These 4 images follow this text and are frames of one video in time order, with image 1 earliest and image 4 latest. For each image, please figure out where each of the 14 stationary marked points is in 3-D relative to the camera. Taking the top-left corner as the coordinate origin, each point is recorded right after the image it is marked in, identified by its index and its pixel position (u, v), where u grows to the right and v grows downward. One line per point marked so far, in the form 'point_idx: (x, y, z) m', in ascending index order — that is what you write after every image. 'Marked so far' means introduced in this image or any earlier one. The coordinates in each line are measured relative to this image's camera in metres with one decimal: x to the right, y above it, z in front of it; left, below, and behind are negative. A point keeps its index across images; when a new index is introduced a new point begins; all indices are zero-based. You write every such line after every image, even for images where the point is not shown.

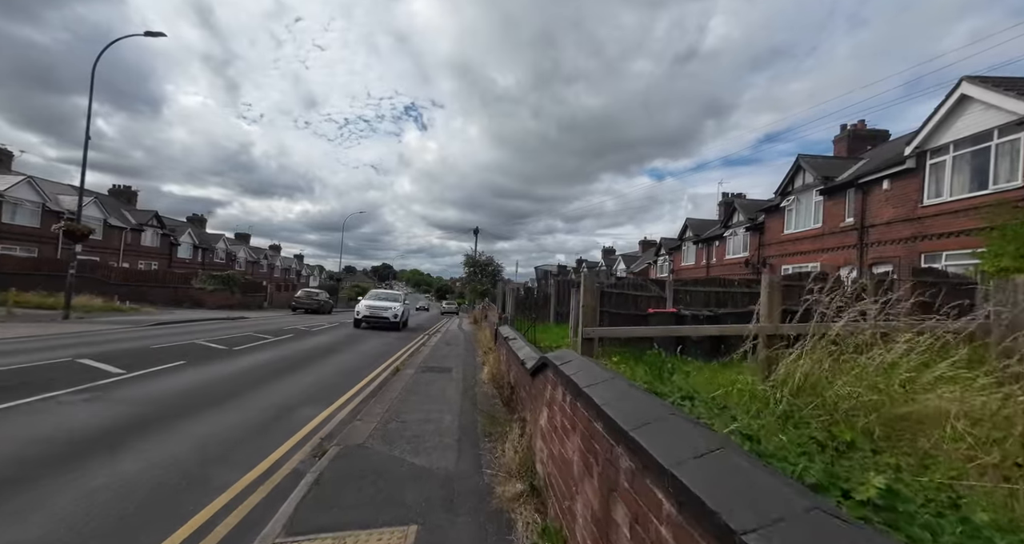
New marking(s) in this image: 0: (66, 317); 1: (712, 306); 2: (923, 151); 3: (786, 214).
0: (-18.5, -1.9, +16.6) m
1: (+4.9, -0.8, +9.8) m
2: (+13.1, +3.9, +12.7) m
3: (+13.6, +2.9, +19.8) m
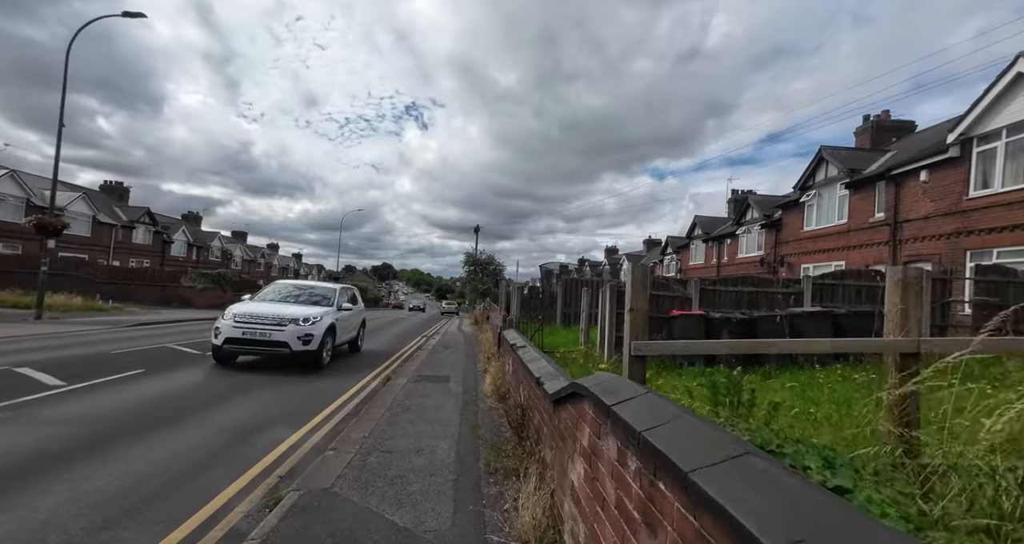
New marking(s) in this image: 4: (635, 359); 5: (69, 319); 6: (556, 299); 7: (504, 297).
0: (-18.4, -1.8, +15.5) m
1: (+5.0, -0.8, +8.7) m
2: (+13.3, +3.9, +11.6) m
3: (+13.7, +2.9, +18.7) m
4: (+0.8, -0.6, +2.6) m
5: (-18.1, -1.9, +16.3) m
6: (+1.5, -1.0, +14.1) m
7: (-0.3, -1.0, +15.2) m
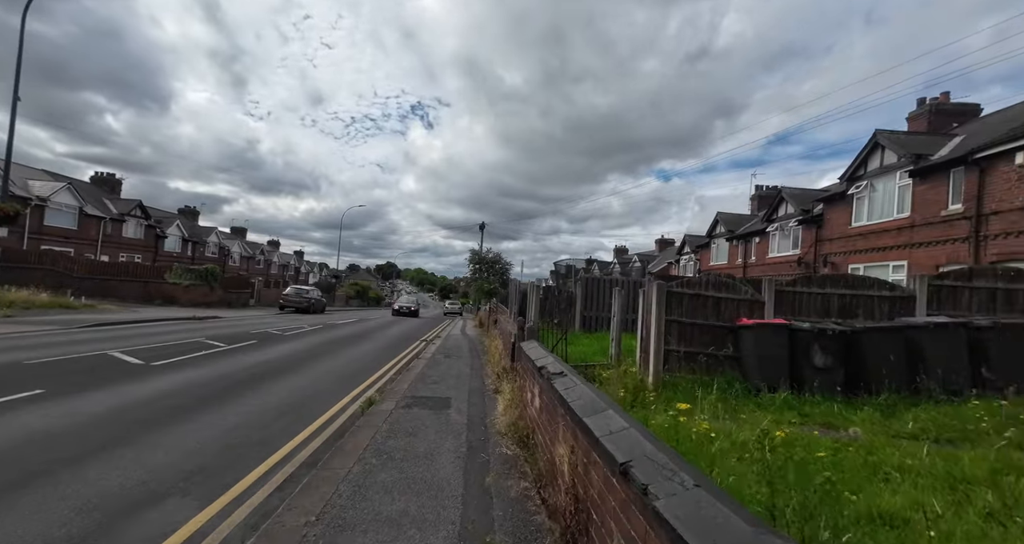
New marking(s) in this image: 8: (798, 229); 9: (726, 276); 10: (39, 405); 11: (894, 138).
0: (-18.0, -1.5, +13.7) m
1: (+5.4, -0.7, +6.6) m
2: (+13.7, +3.9, +9.5) m
3: (+14.2, +2.9, +16.5) m
4: (+1.1, -0.5, +0.6) m
5: (-17.7, -1.7, +14.5) m
6: (+1.9, -0.9, +12.1) m
7: (+0.1, -0.9, +13.2) m
8: (+14.3, +2.1, +19.9) m
9: (+3.9, -0.1, +7.7) m
10: (-6.9, -1.8, +5.8) m
11: (+14.4, +5.0, +15.0) m
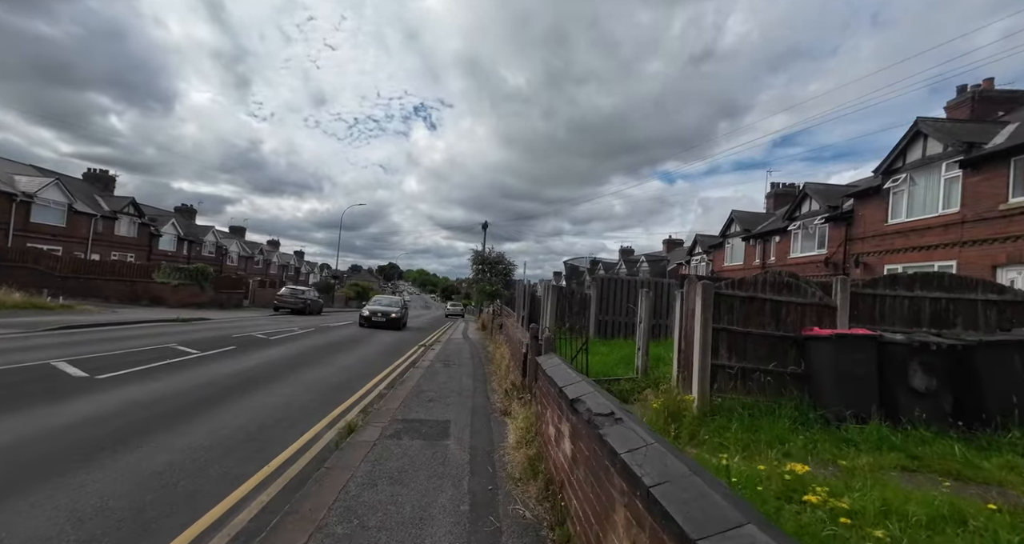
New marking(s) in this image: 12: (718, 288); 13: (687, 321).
0: (-17.8, -1.4, +12.5) m
1: (+5.6, -0.7, +5.3) m
2: (+13.9, +3.8, +8.1) m
3: (+14.5, +2.8, +15.2) m
4: (+1.2, -0.4, -0.6) m
5: (-17.5, -1.6, +13.3) m
6: (+2.1, -0.9, +10.8) m
7: (+0.3, -0.9, +11.9) m
8: (+14.5, +2.1, +18.5) m
9: (+4.1, -0.1, +6.4) m
10: (-6.7, -1.7, +4.5) m
11: (+14.6, +5.0, +13.7) m
12: (+3.1, -0.2, +5.4) m
13: (+2.7, -0.7, +6.1) m
